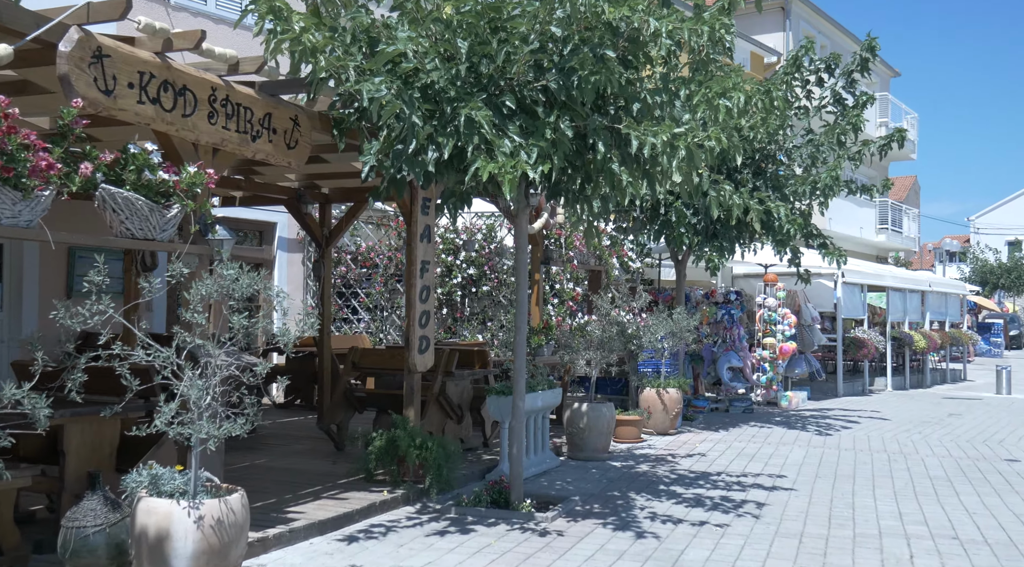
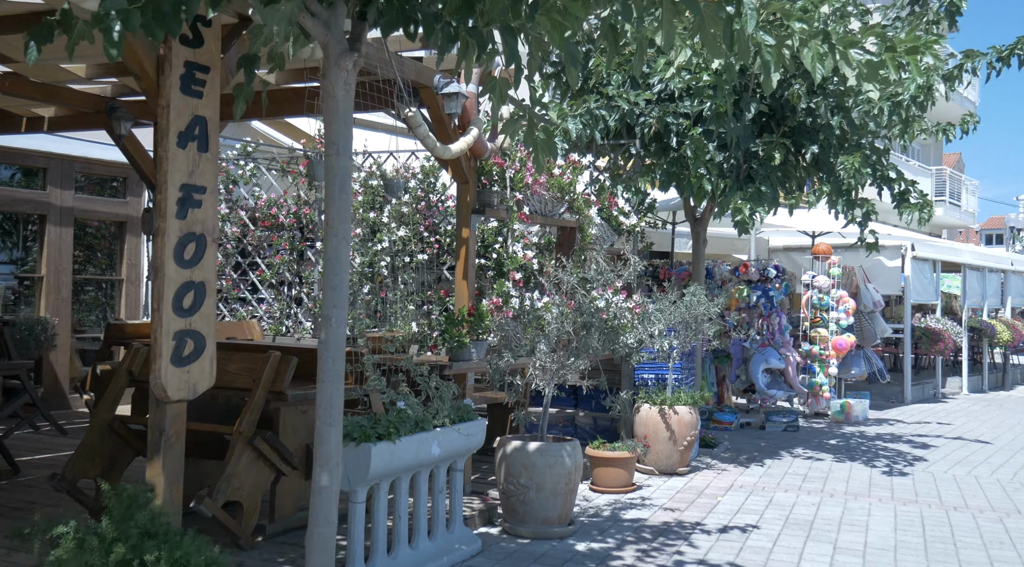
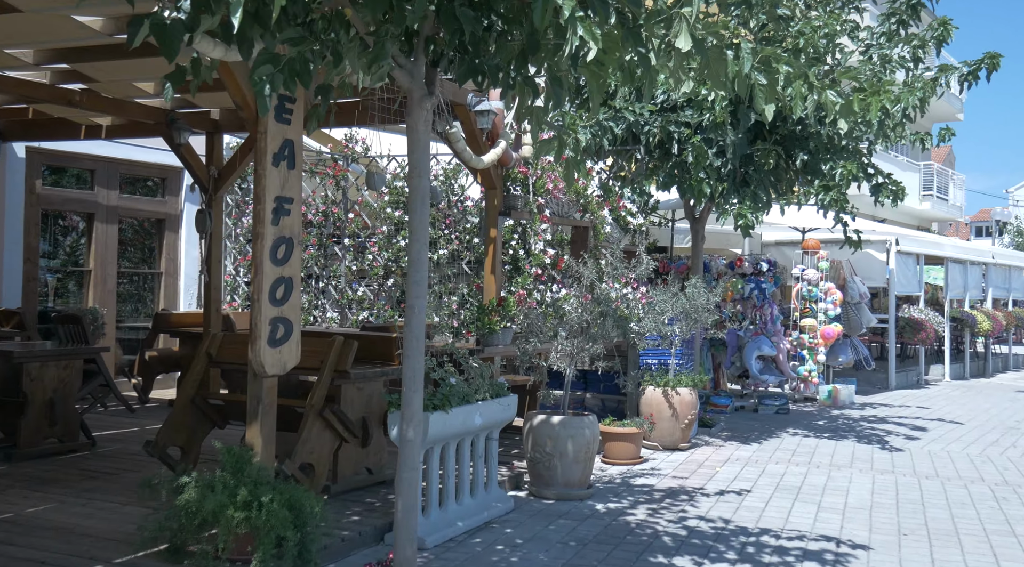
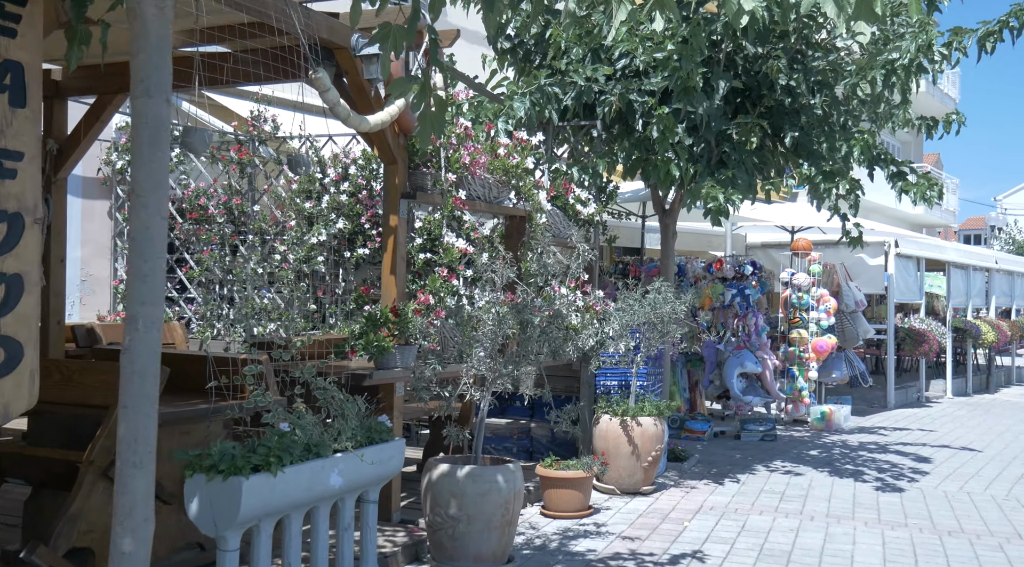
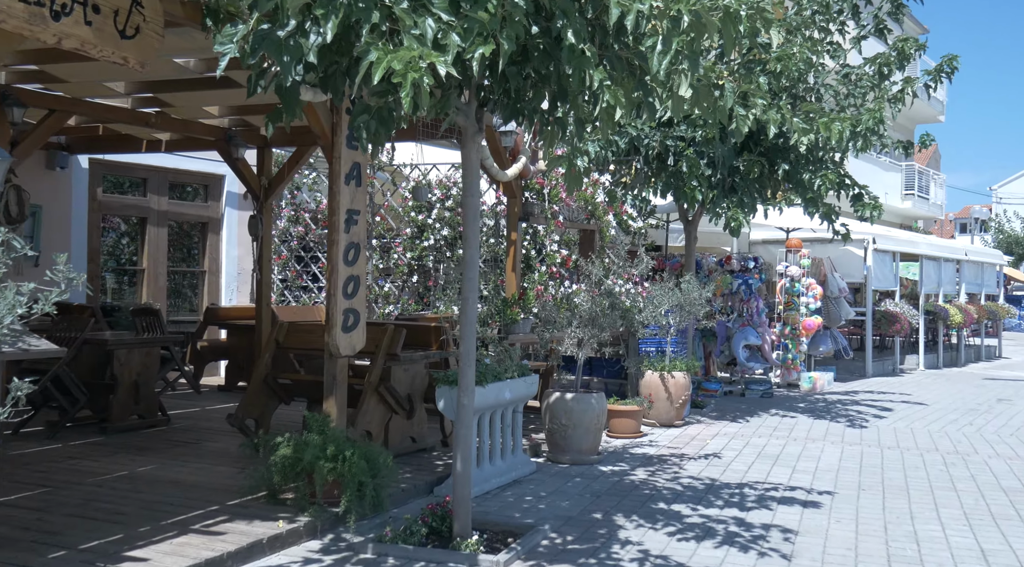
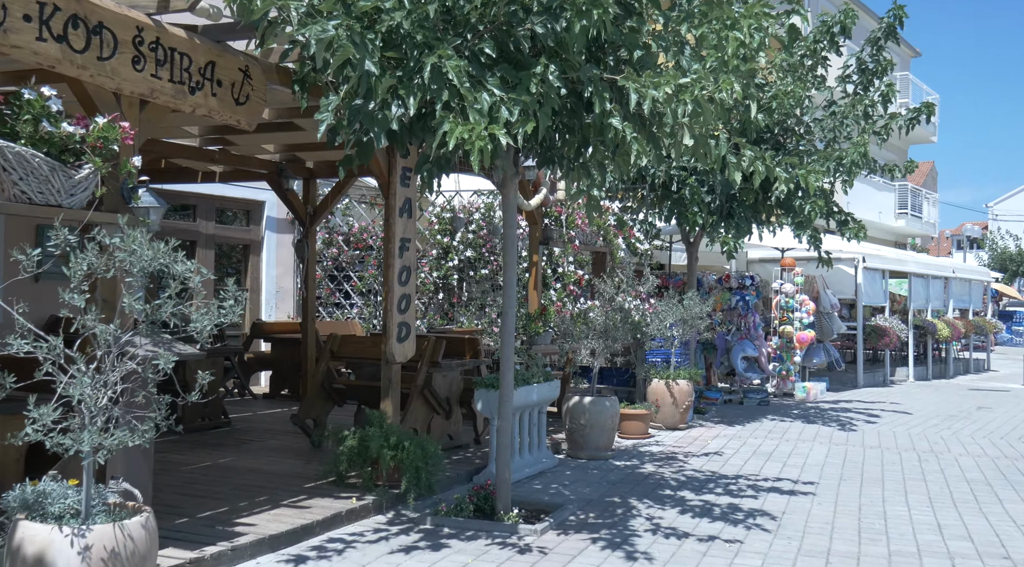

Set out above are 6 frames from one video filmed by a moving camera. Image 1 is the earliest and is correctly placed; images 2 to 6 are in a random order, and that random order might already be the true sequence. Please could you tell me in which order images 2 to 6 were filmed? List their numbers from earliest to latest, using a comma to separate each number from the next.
6, 5, 3, 2, 4
